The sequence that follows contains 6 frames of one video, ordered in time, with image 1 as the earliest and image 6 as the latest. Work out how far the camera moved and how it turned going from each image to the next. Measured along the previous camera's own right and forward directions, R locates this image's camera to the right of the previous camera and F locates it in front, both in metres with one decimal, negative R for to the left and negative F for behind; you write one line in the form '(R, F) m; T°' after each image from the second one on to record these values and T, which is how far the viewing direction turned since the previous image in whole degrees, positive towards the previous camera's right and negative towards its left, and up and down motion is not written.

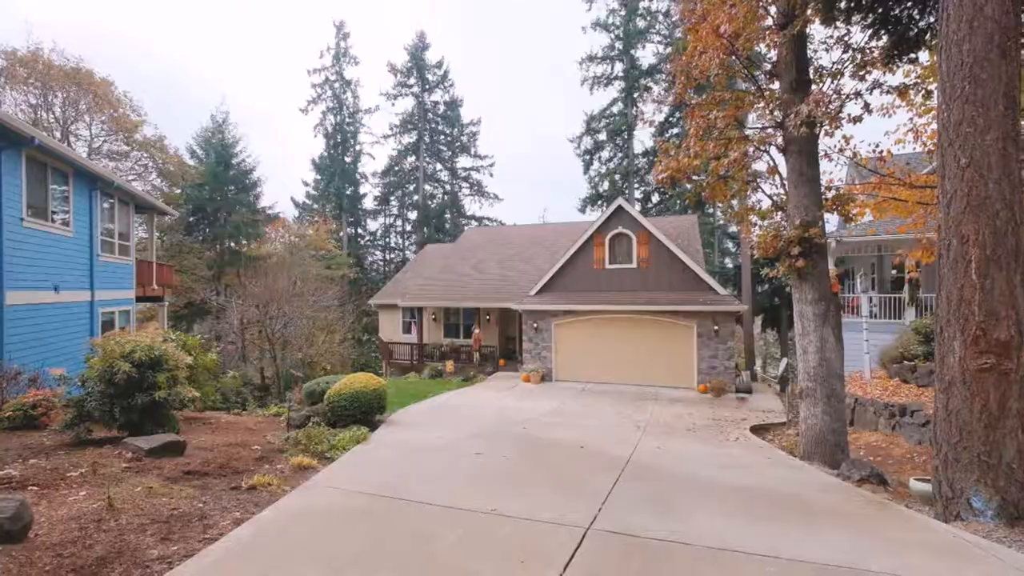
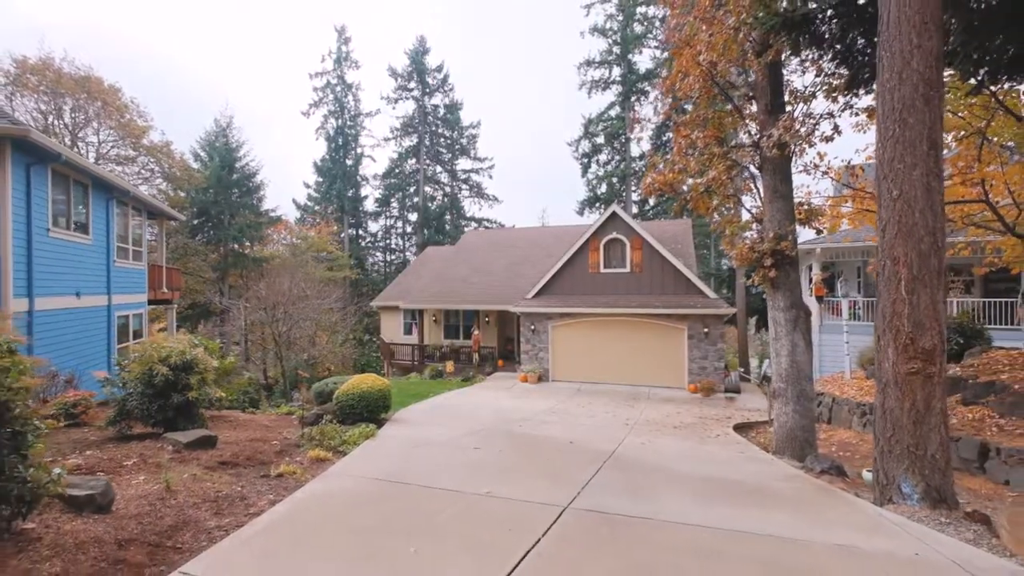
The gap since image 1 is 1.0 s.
(+0.1, -0.8) m; 0°
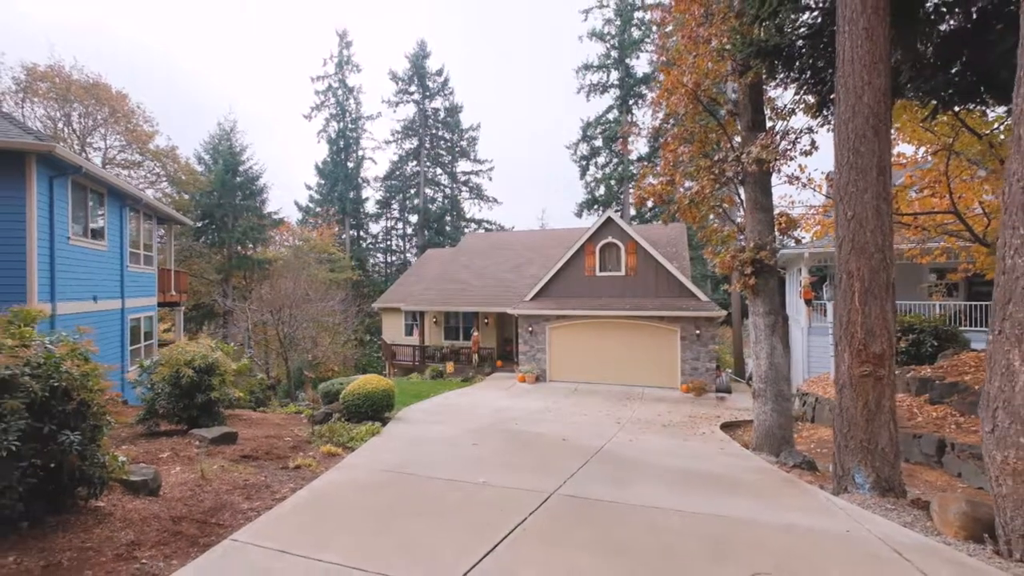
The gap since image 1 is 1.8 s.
(+0.1, -0.7) m; 0°
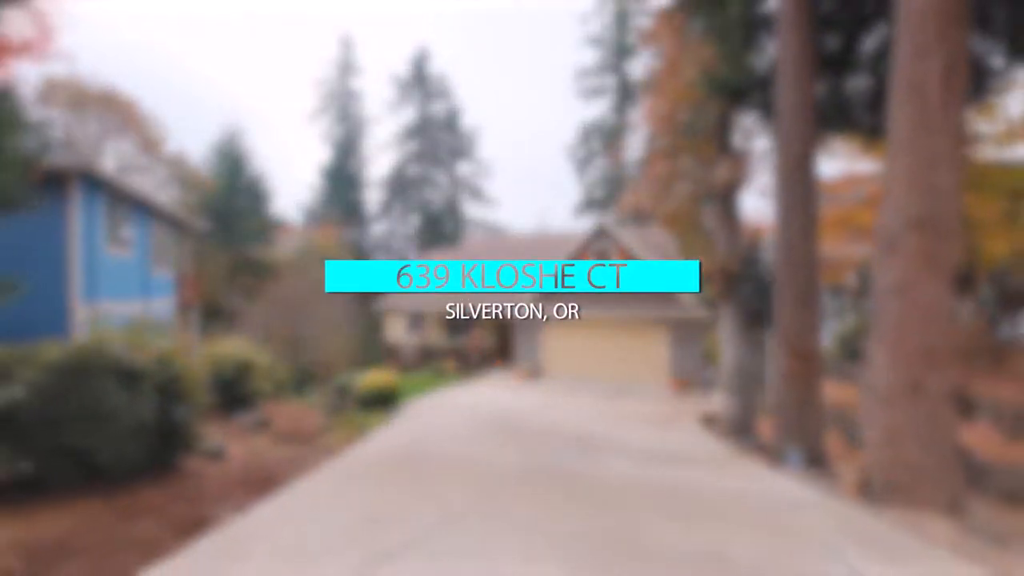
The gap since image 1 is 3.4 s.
(+0.1, -1.3) m; 0°
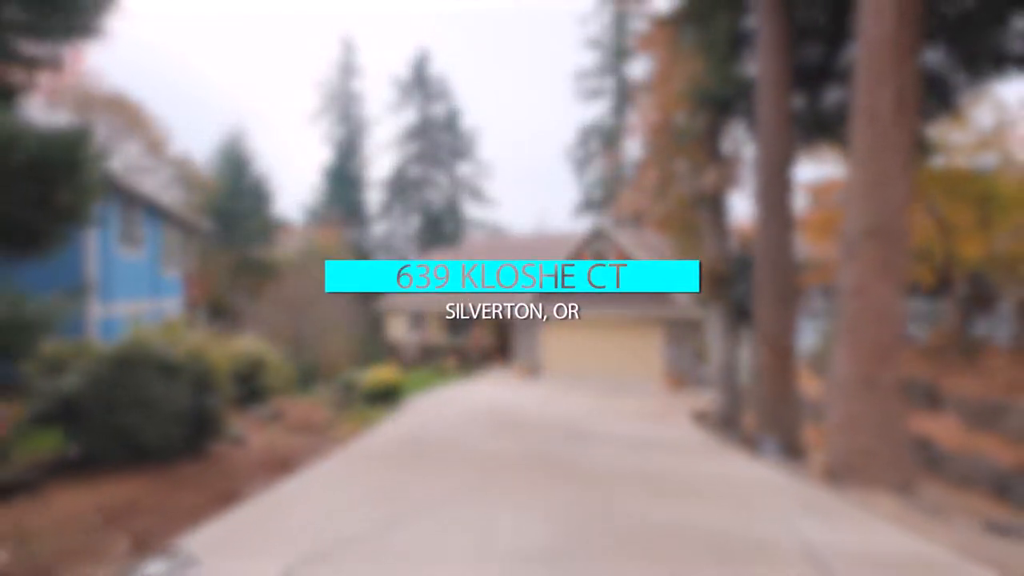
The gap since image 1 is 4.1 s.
(0.0, -0.6) m; 0°
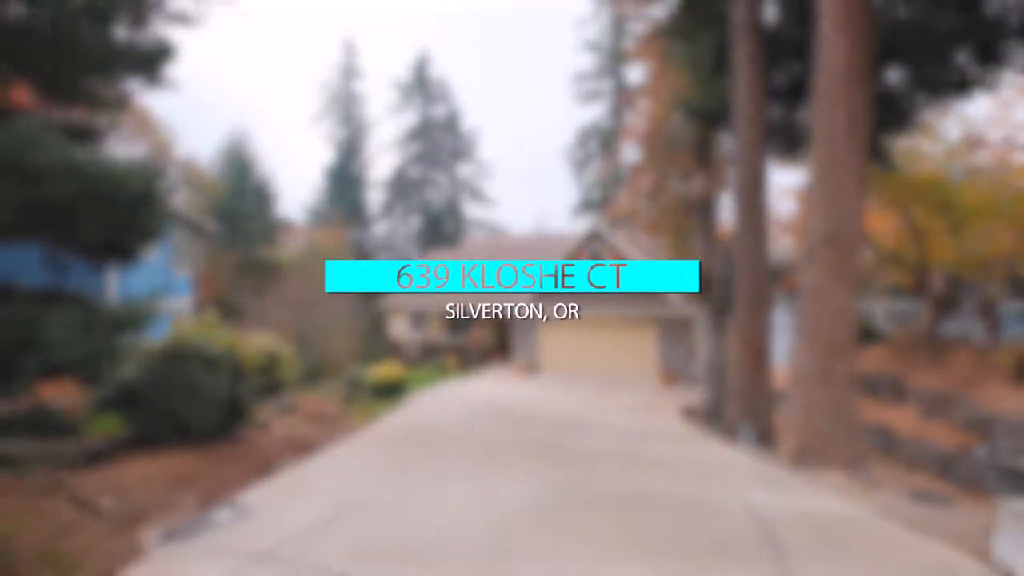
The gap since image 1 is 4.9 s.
(0.0, -0.7) m; 0°
